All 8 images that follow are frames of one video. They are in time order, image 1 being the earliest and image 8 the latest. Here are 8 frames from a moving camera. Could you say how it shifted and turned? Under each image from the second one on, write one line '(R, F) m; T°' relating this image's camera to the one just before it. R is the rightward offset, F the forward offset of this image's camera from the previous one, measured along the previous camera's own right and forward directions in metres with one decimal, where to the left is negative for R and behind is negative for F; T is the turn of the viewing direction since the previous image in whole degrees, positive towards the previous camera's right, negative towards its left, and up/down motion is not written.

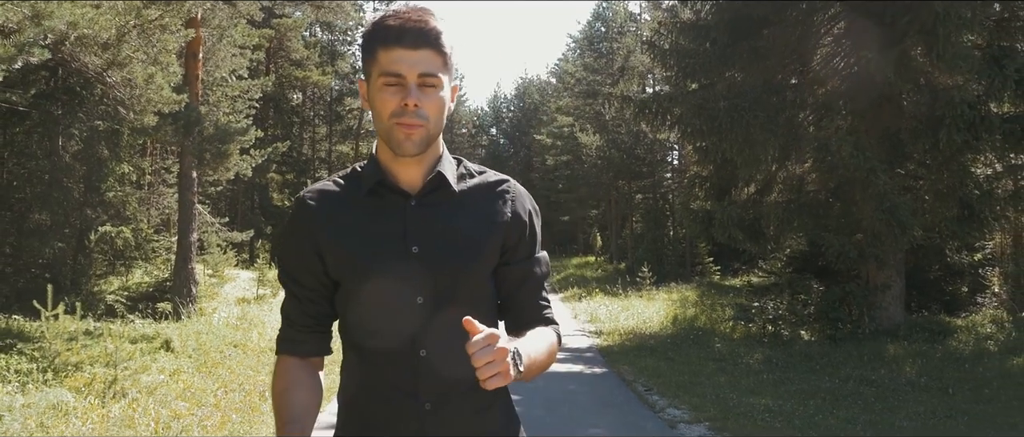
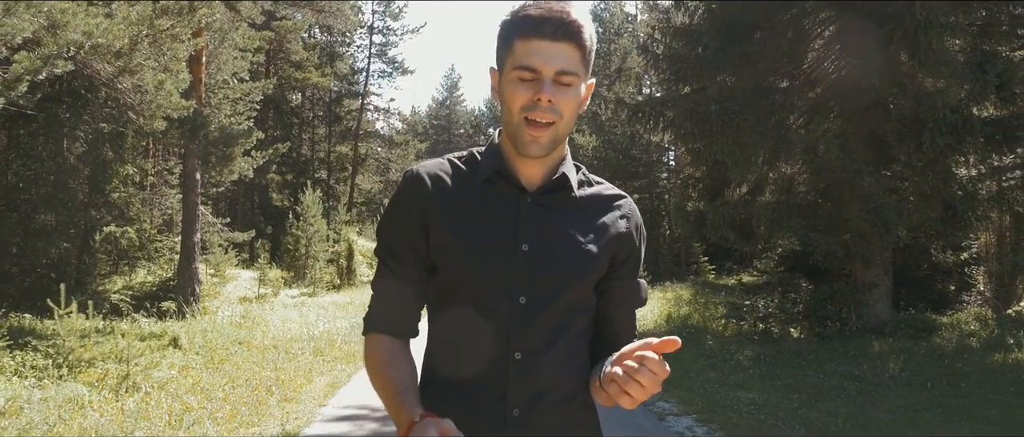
(0.0, -0.3) m; 0°
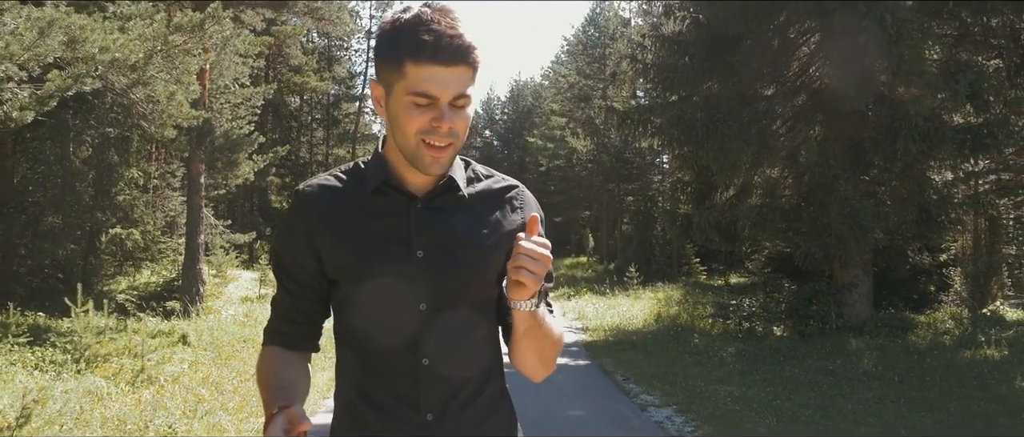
(0.0, -0.5) m; 0°
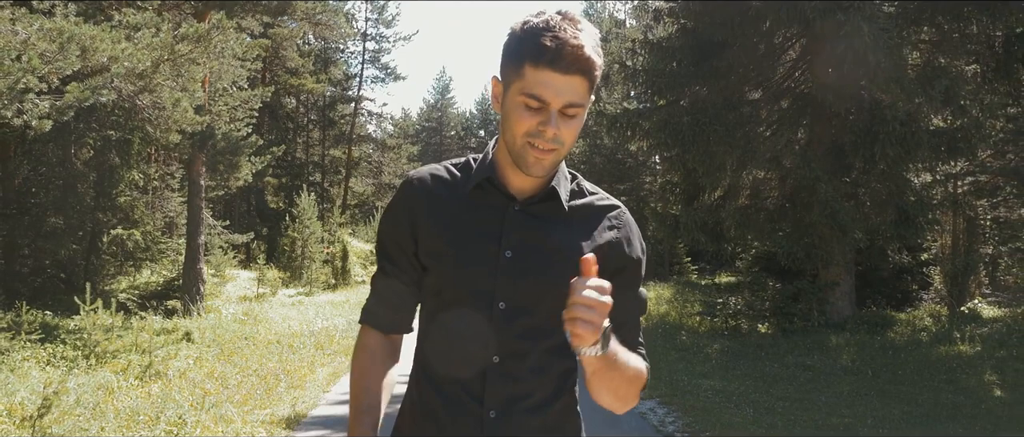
(0.0, -0.4) m; 0°
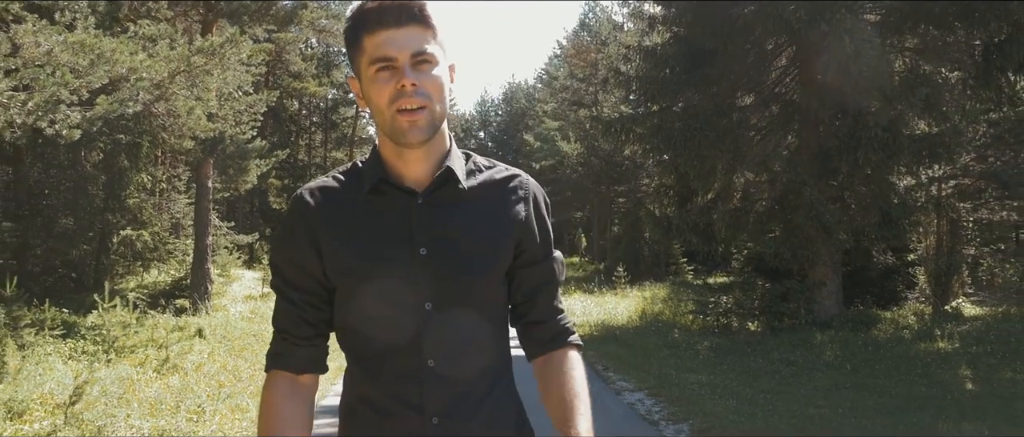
(0.0, -0.5) m; 0°
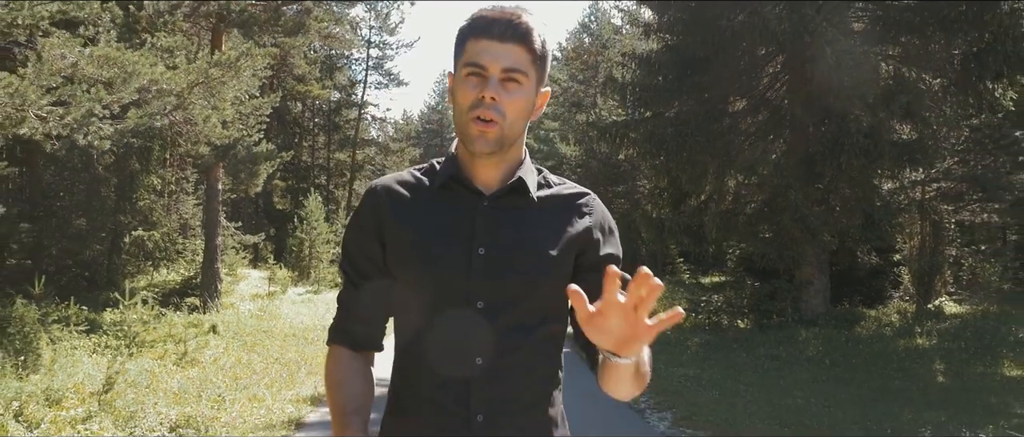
(0.0, -0.6) m; 0°
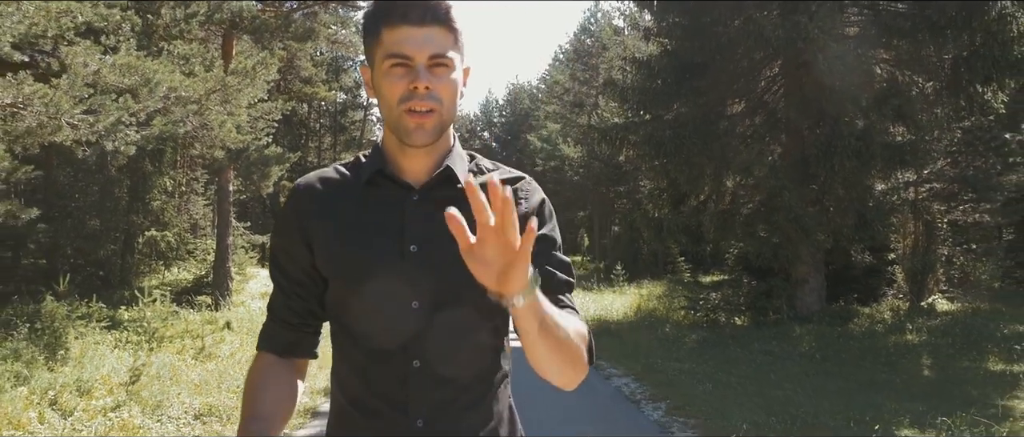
(0.0, -0.4) m; 0°
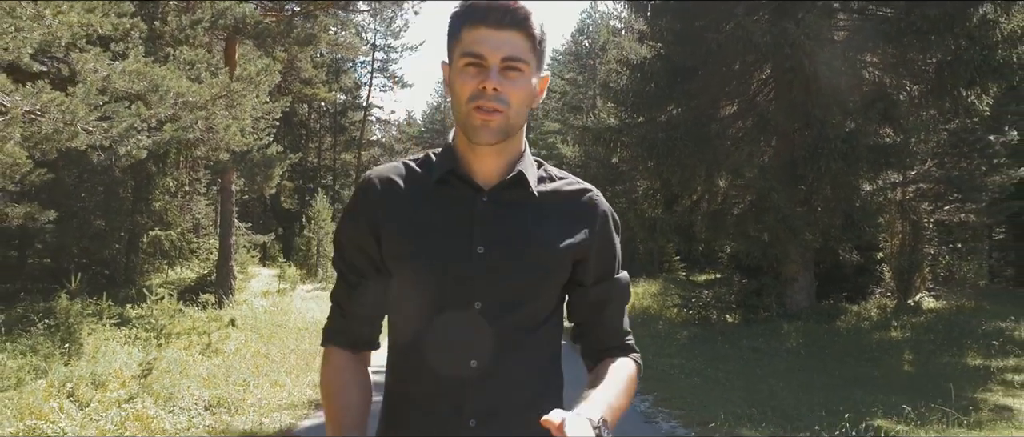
(+0.1, -0.4) m; 0°
